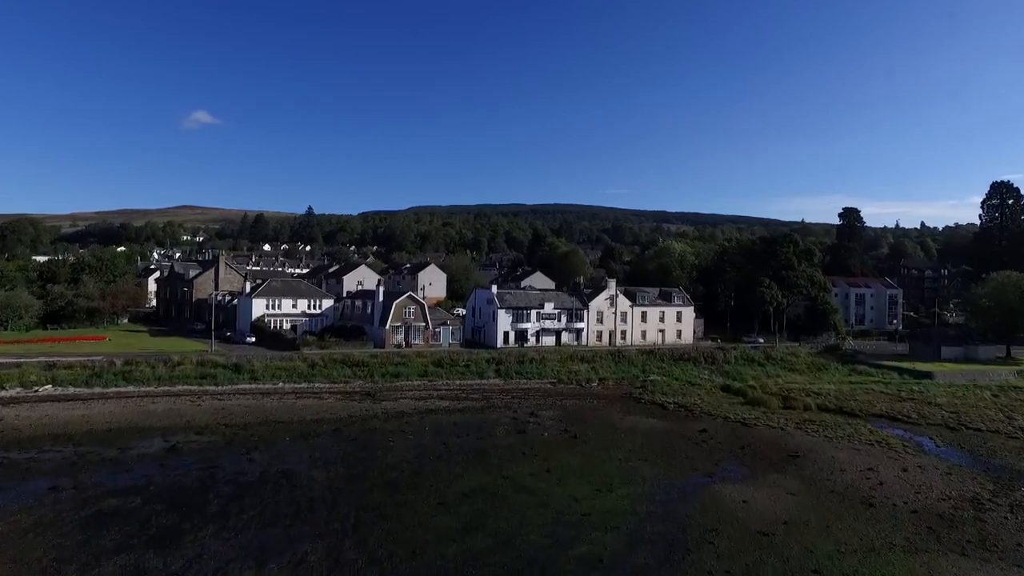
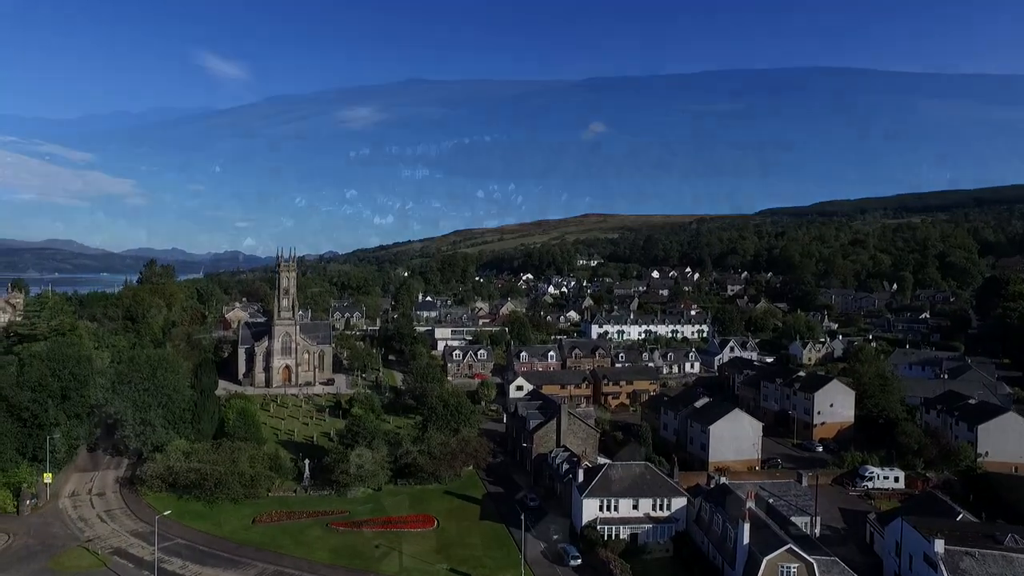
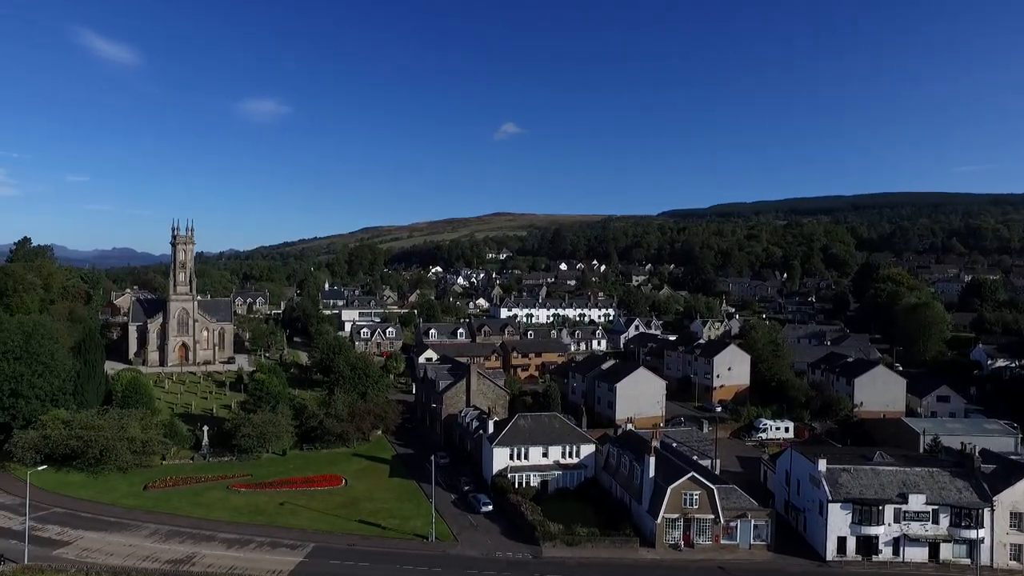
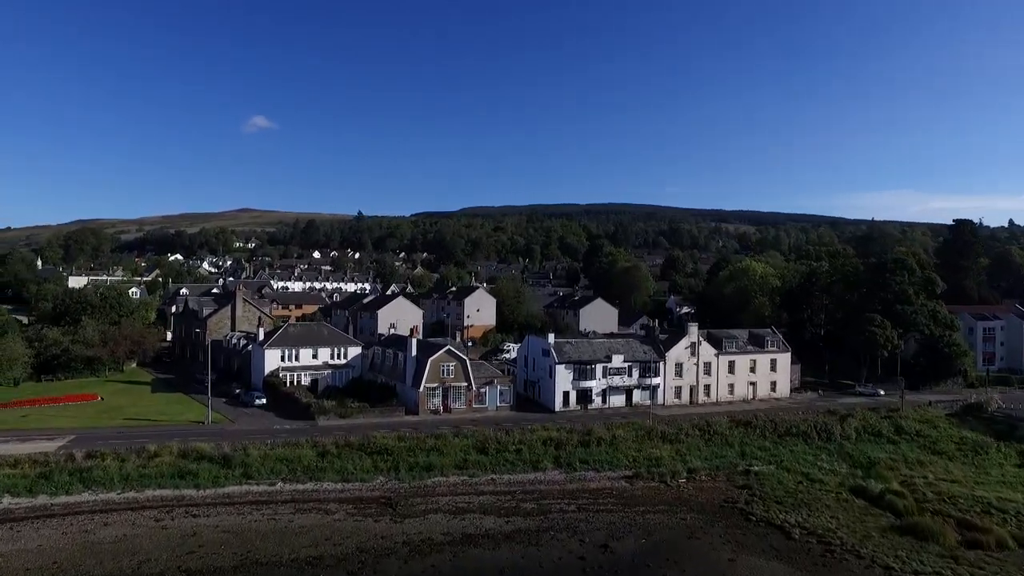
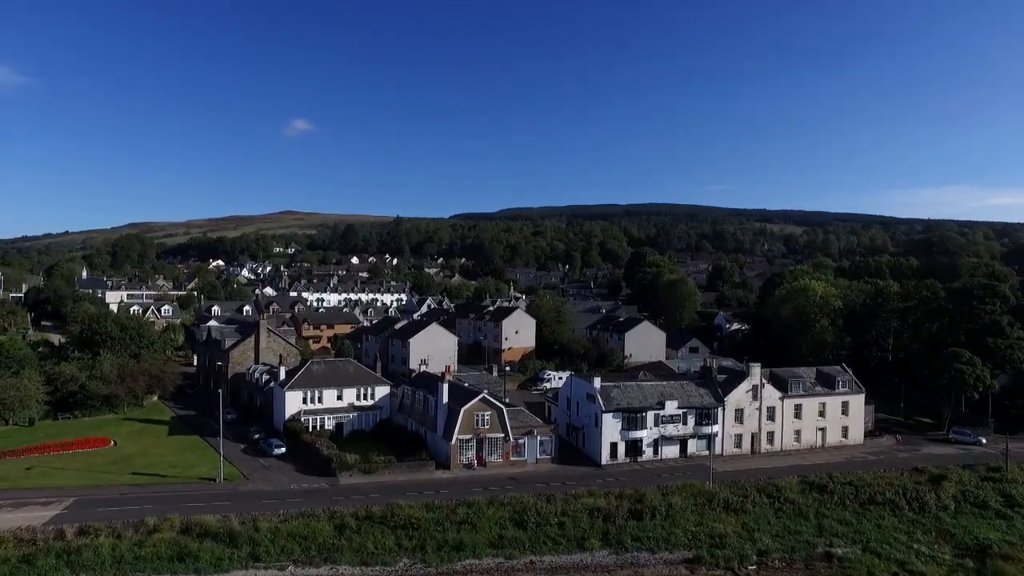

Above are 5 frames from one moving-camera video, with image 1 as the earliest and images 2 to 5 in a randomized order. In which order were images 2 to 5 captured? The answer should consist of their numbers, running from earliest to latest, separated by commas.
4, 5, 3, 2
